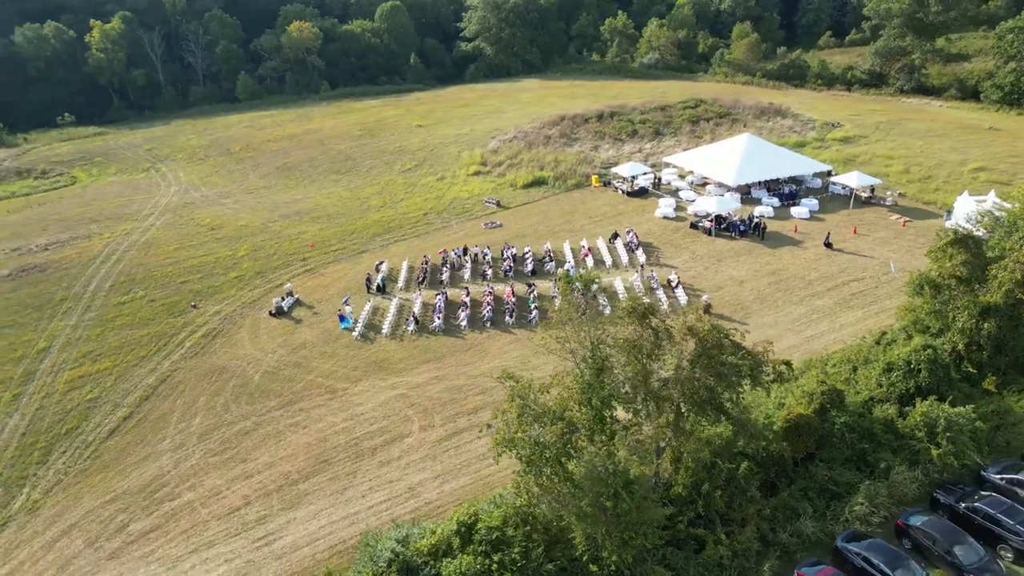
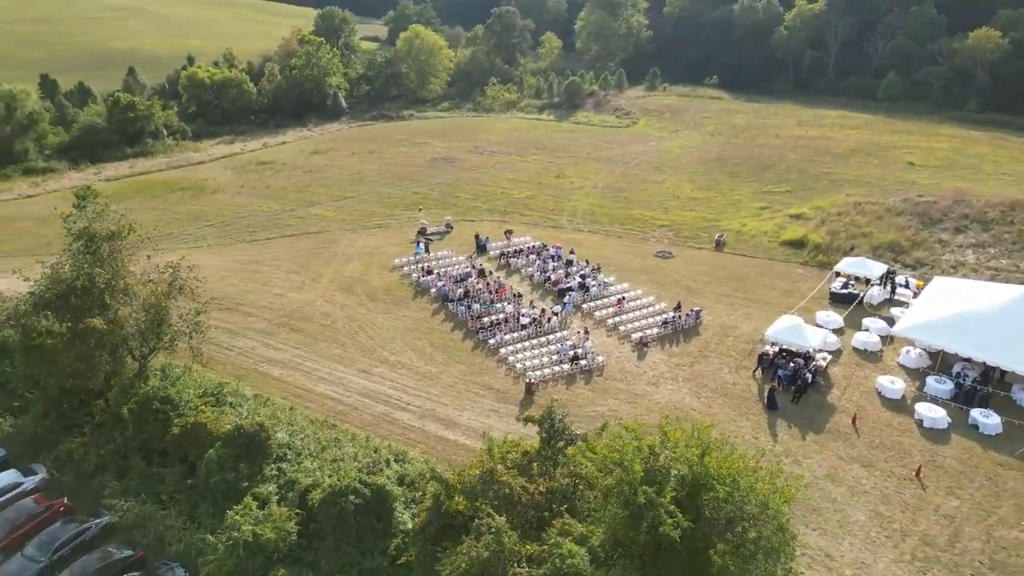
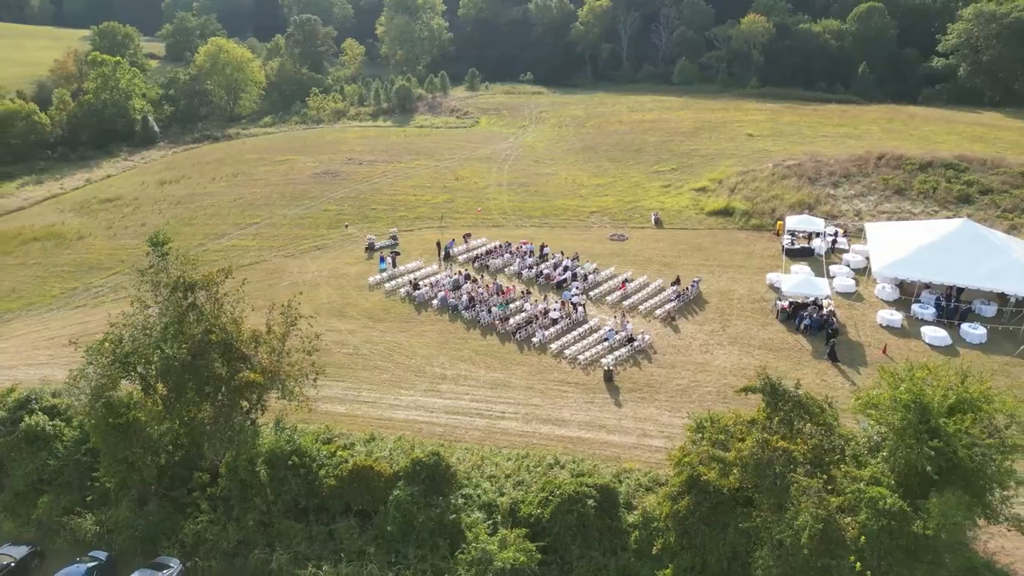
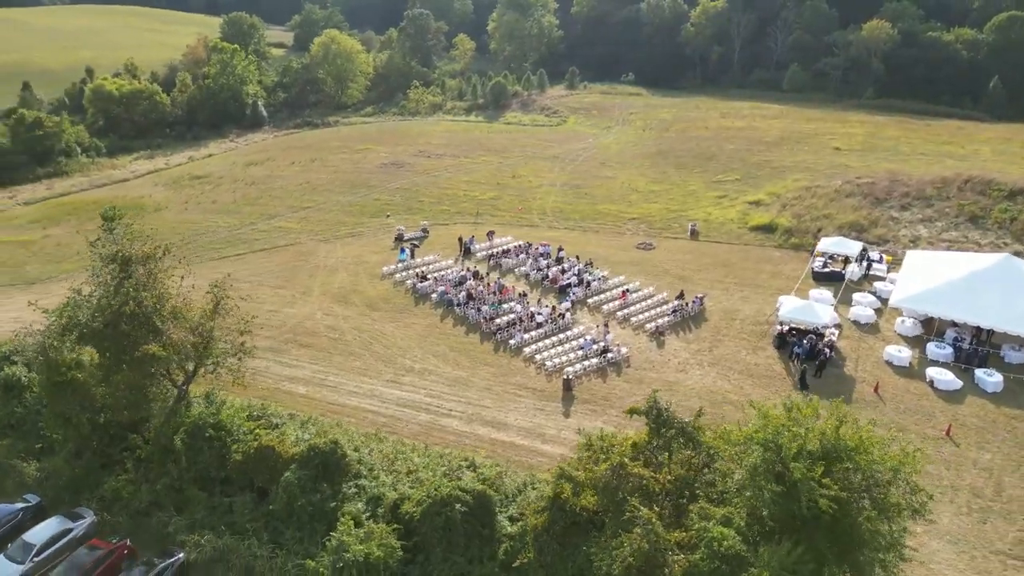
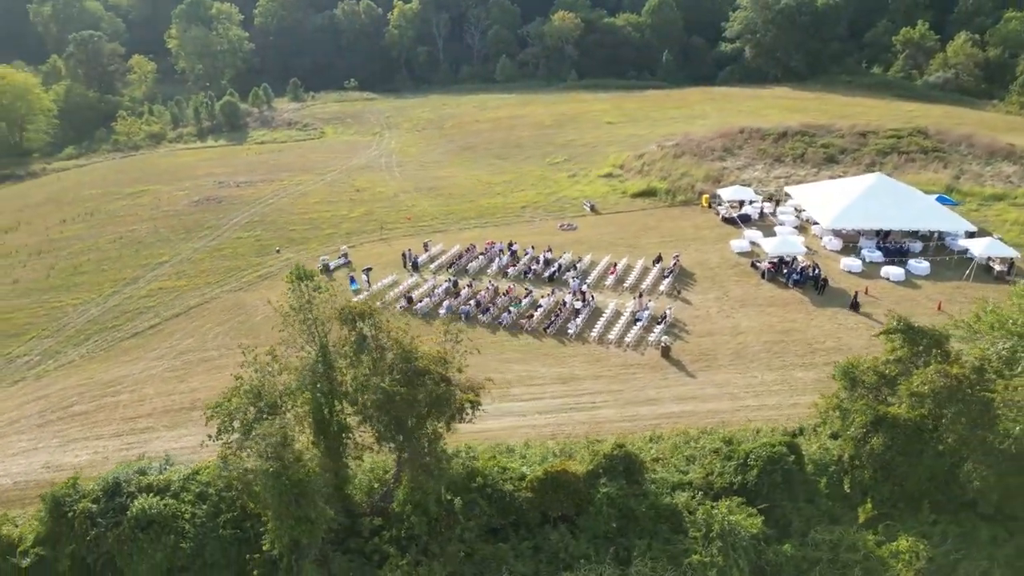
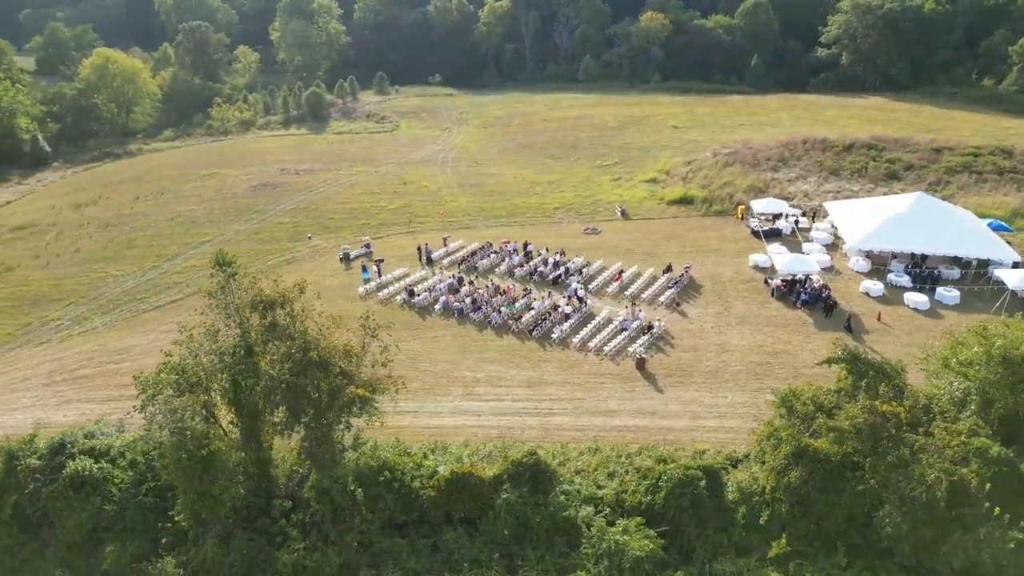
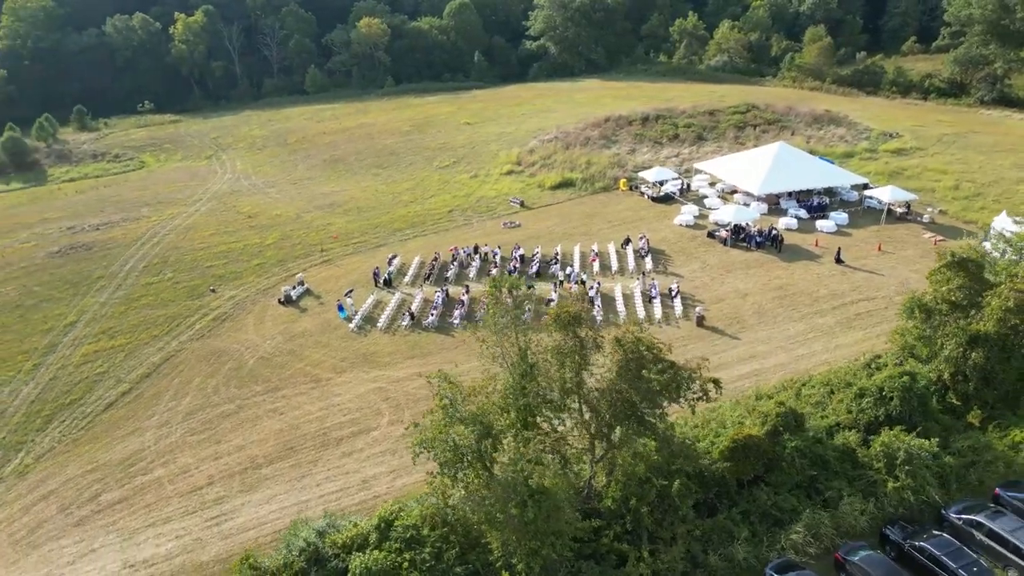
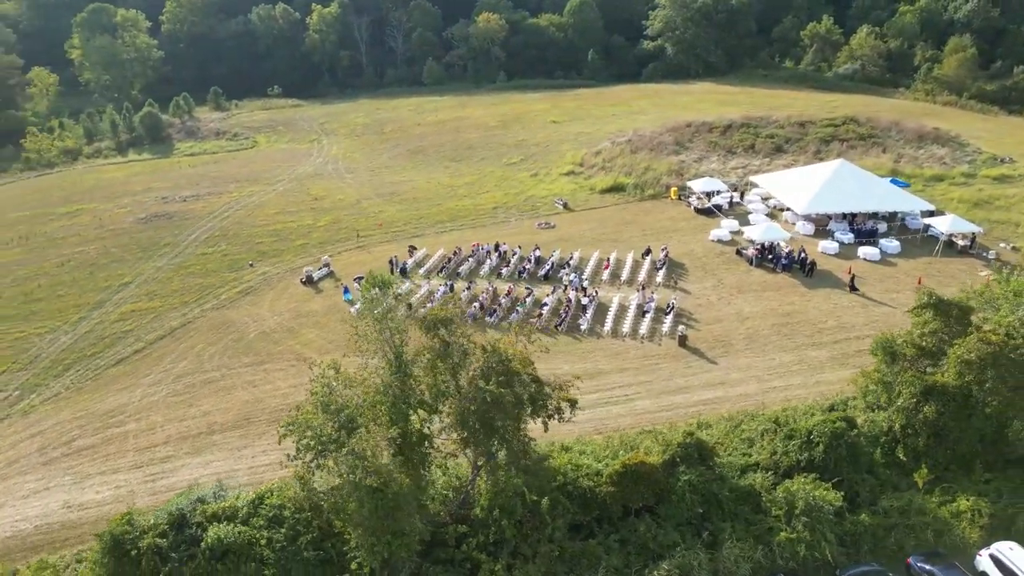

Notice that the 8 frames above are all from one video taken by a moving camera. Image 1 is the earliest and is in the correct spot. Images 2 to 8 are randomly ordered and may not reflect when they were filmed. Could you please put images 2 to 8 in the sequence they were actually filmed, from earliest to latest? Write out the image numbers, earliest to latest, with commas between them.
7, 8, 5, 6, 3, 4, 2
